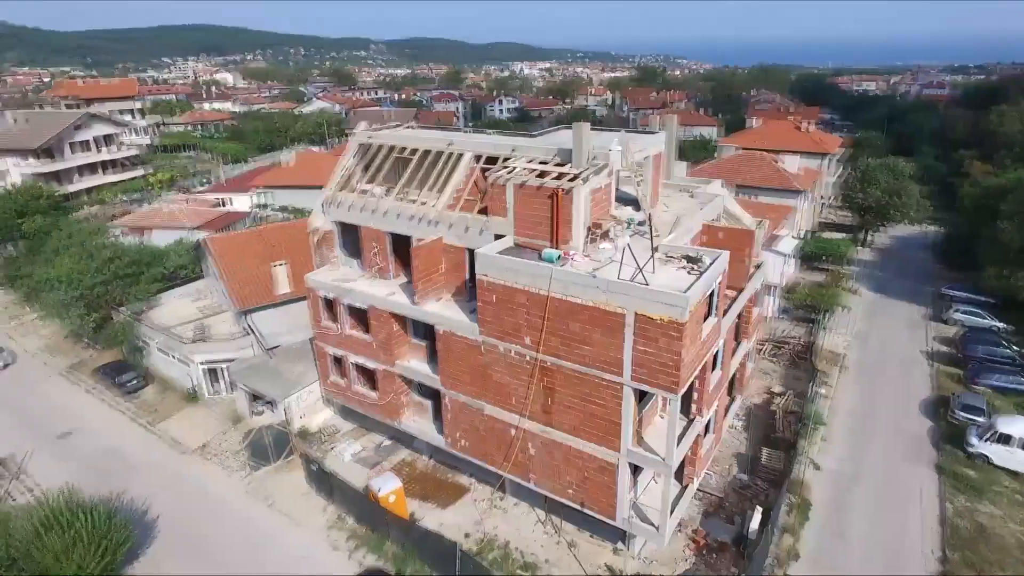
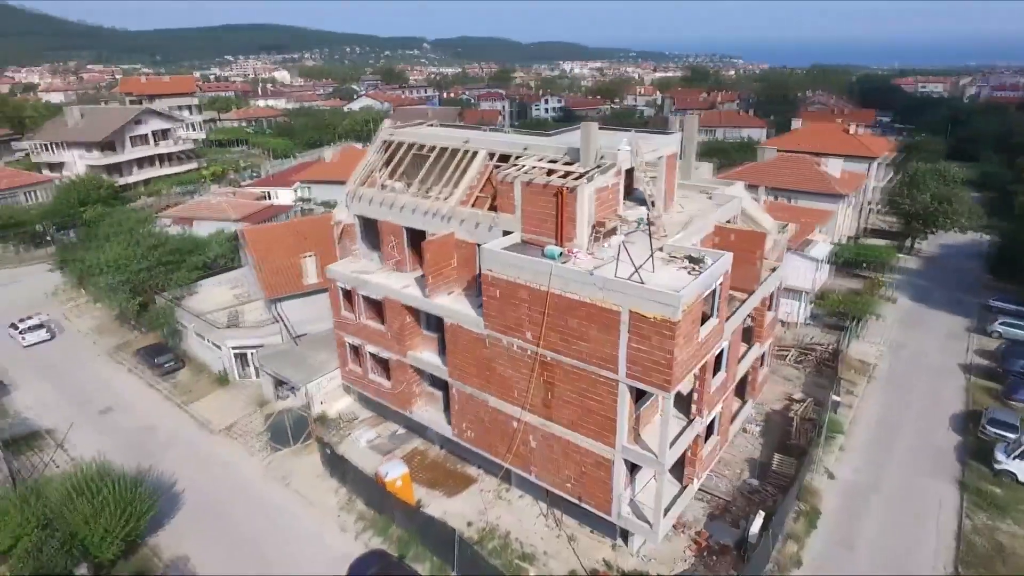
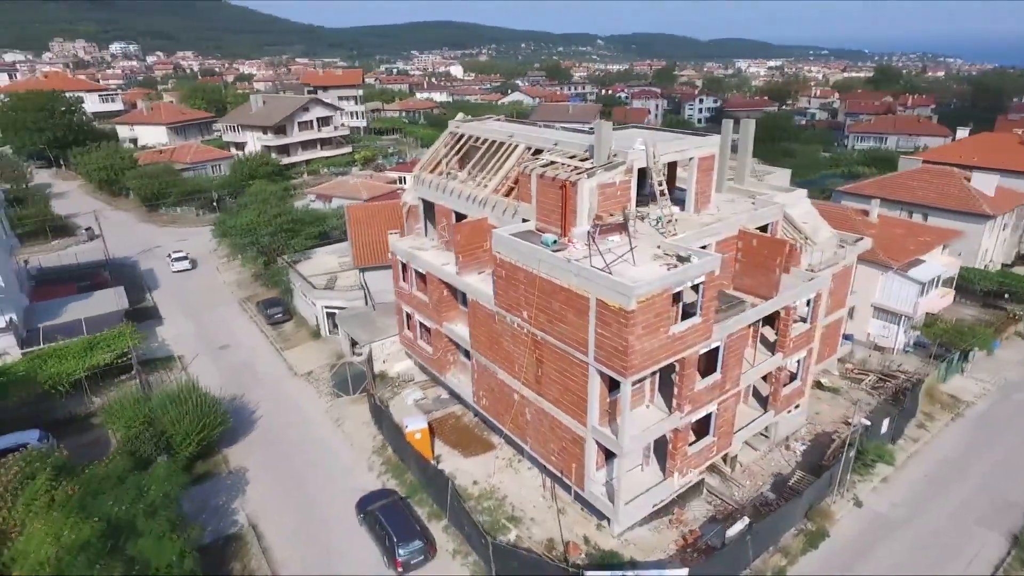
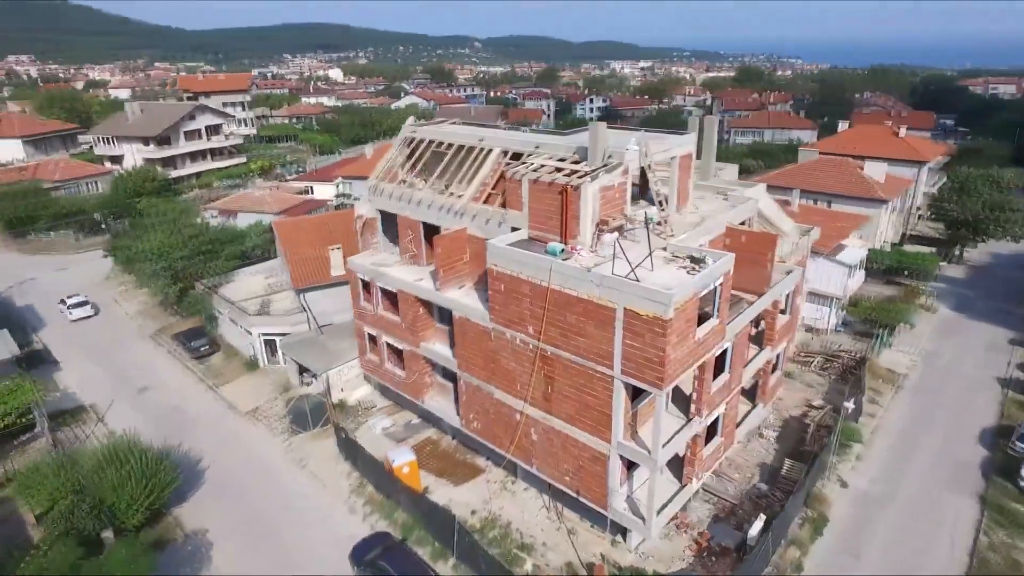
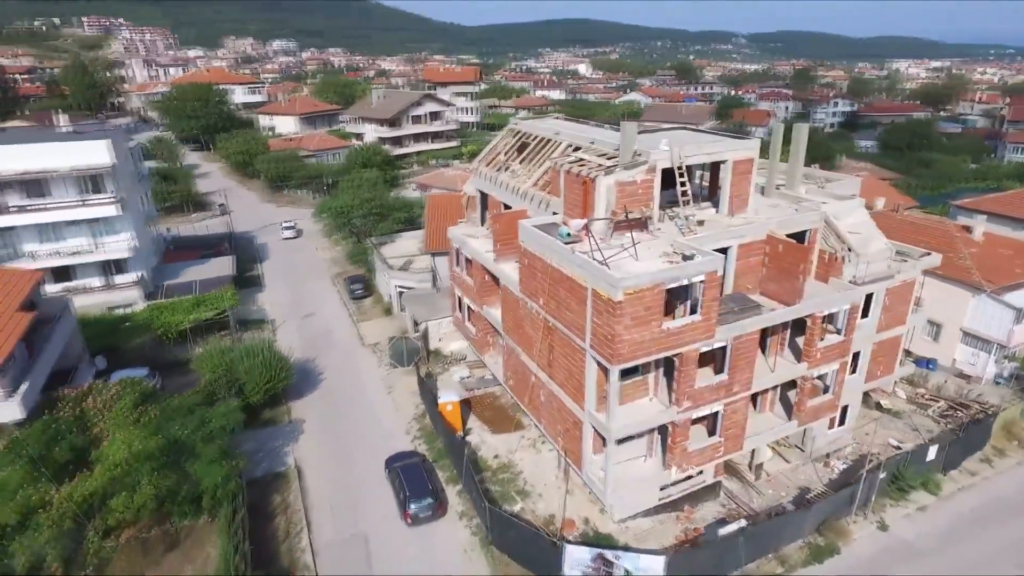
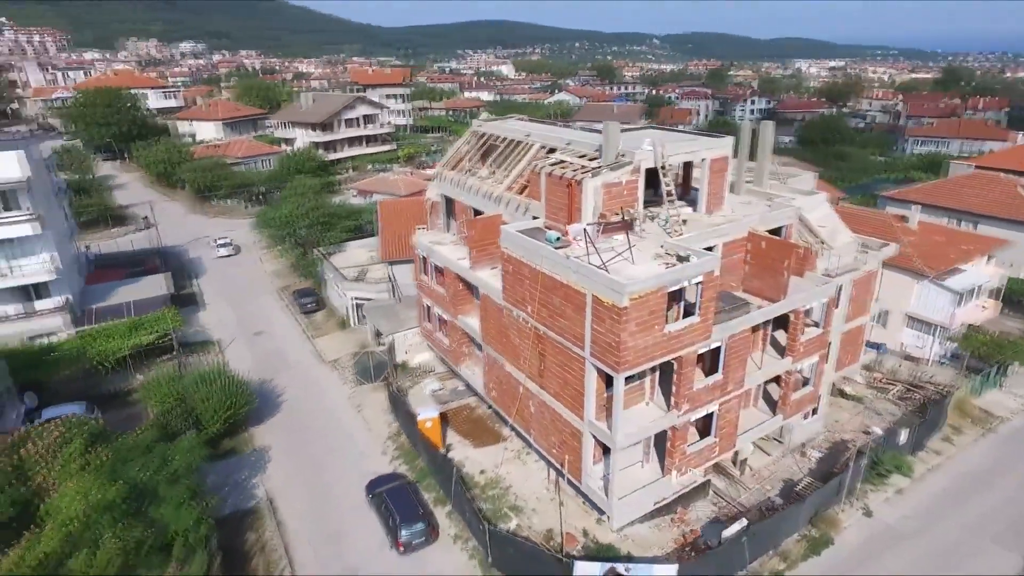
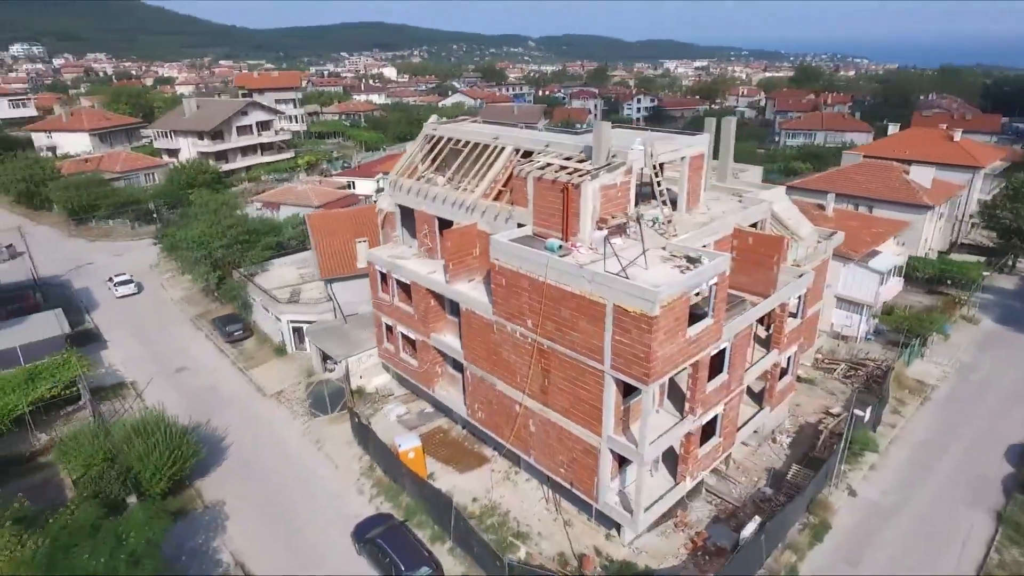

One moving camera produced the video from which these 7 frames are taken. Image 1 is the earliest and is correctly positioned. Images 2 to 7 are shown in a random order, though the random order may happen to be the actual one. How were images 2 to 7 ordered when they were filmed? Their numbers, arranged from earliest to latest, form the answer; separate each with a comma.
2, 4, 7, 3, 6, 5
